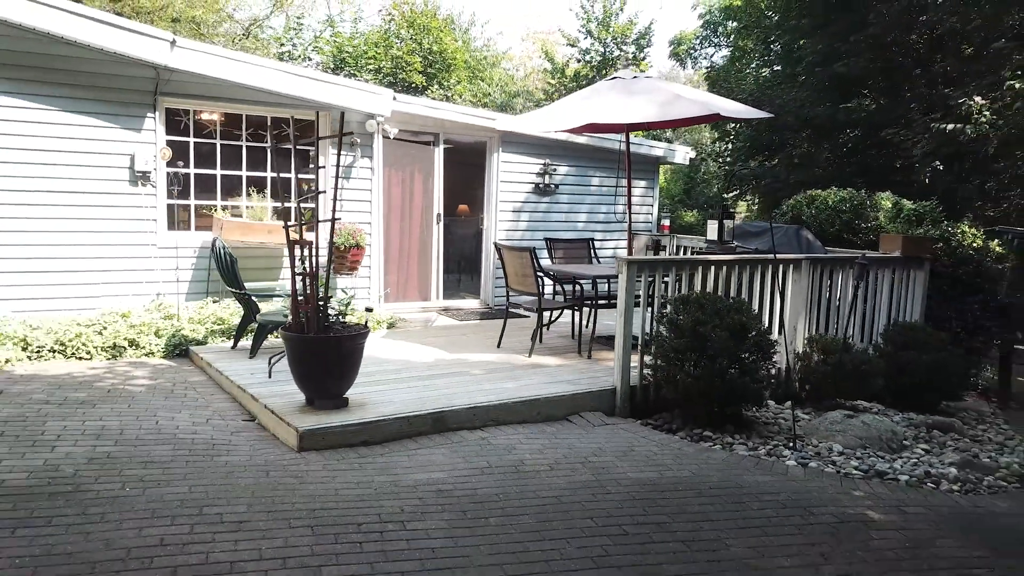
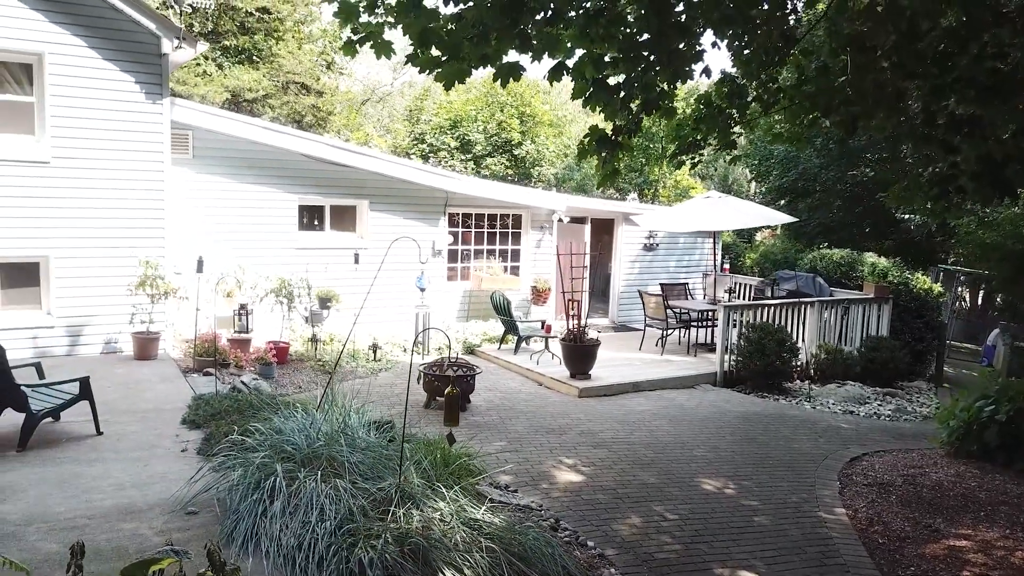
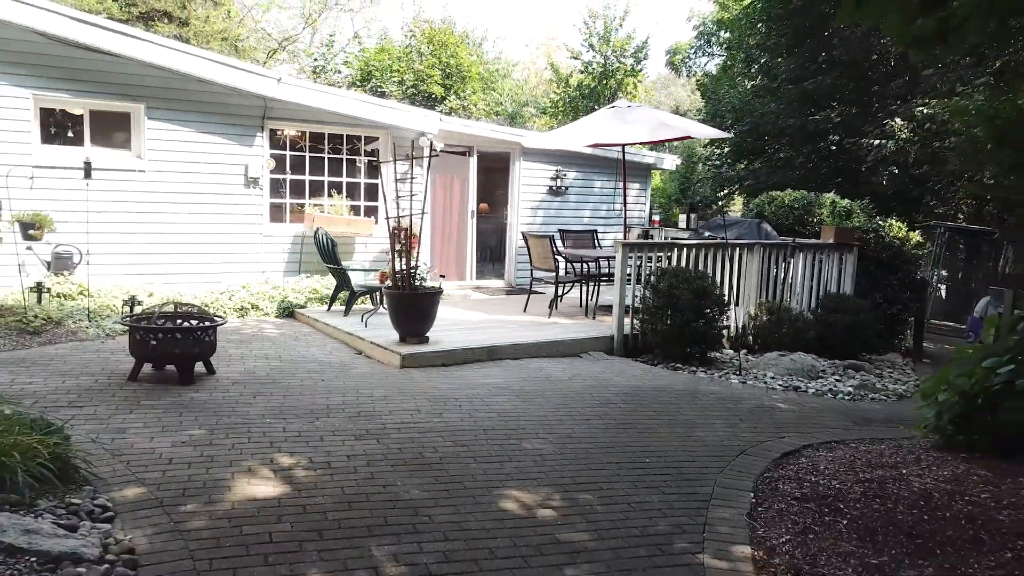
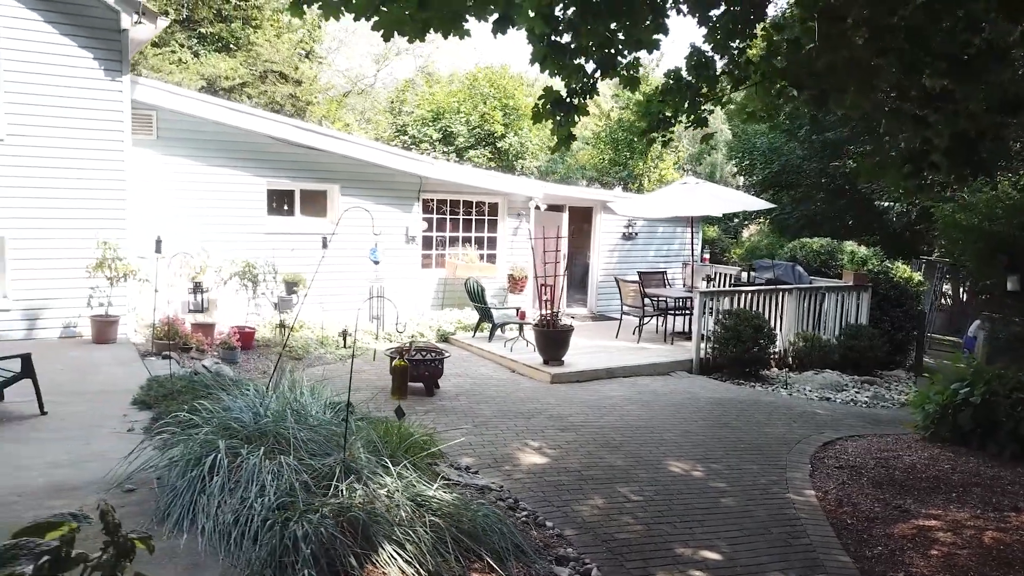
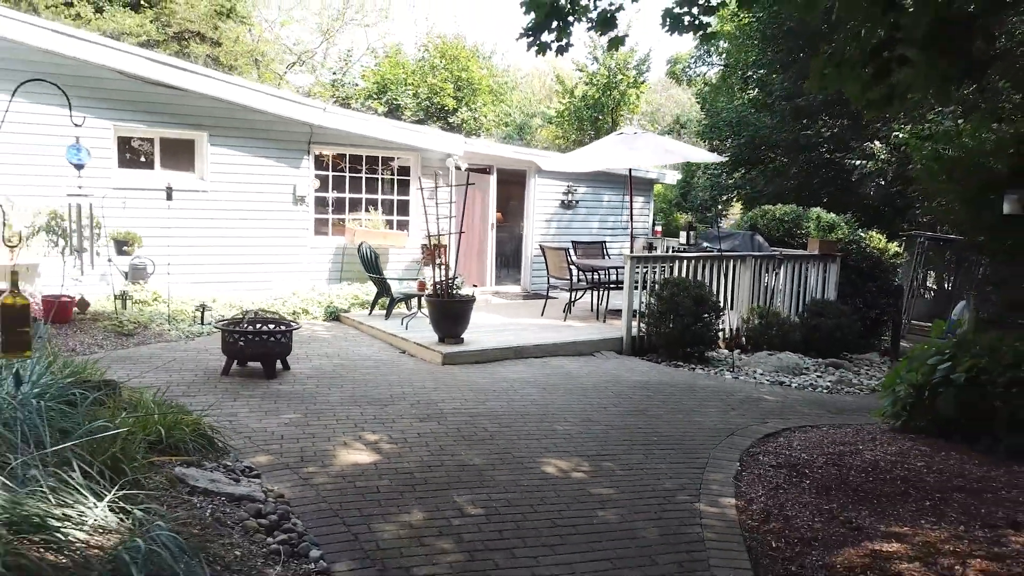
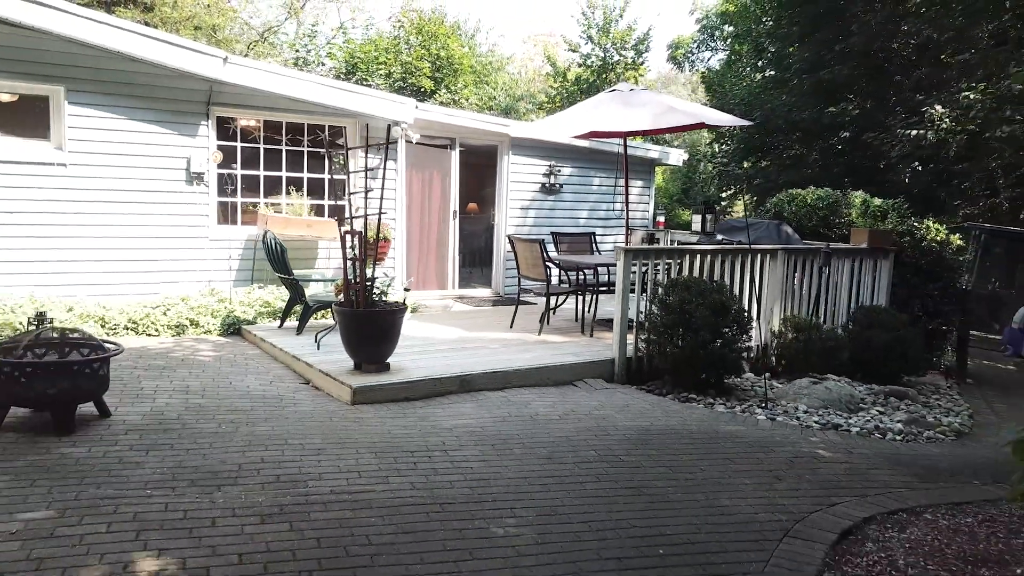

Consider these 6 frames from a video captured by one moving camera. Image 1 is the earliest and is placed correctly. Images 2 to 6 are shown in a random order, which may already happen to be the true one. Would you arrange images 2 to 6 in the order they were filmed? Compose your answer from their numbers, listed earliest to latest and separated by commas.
6, 3, 5, 4, 2
